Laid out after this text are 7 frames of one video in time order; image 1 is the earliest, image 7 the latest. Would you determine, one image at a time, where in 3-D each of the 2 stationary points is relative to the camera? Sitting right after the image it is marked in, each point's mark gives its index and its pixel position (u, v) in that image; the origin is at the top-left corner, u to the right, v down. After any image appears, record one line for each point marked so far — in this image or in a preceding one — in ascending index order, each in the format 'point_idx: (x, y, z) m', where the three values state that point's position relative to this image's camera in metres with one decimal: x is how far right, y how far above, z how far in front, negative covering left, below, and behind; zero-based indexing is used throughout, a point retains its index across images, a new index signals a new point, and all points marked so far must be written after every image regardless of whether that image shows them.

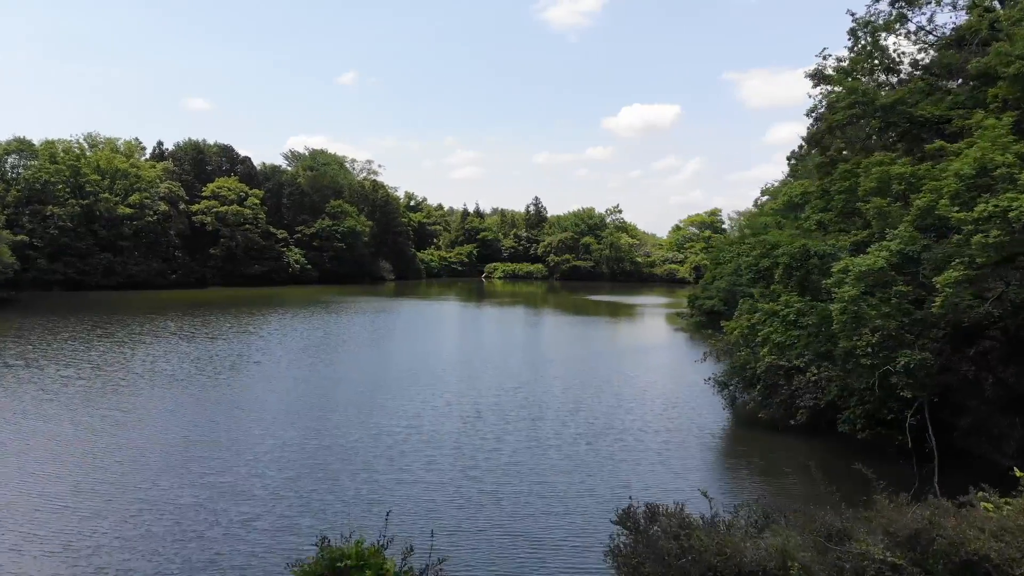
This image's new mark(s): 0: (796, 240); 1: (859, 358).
0: (+4.1, +0.7, +11.3) m
1: (+4.4, -0.9, +9.9) m
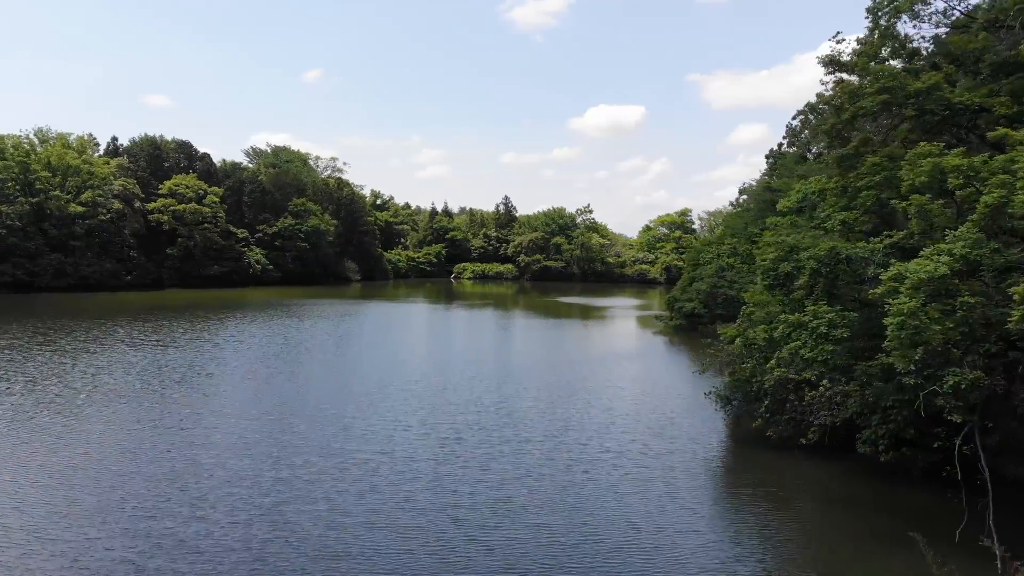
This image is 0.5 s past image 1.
0: (+3.9, +0.6, +10.0) m
1: (+4.3, -1.0, +8.6) m
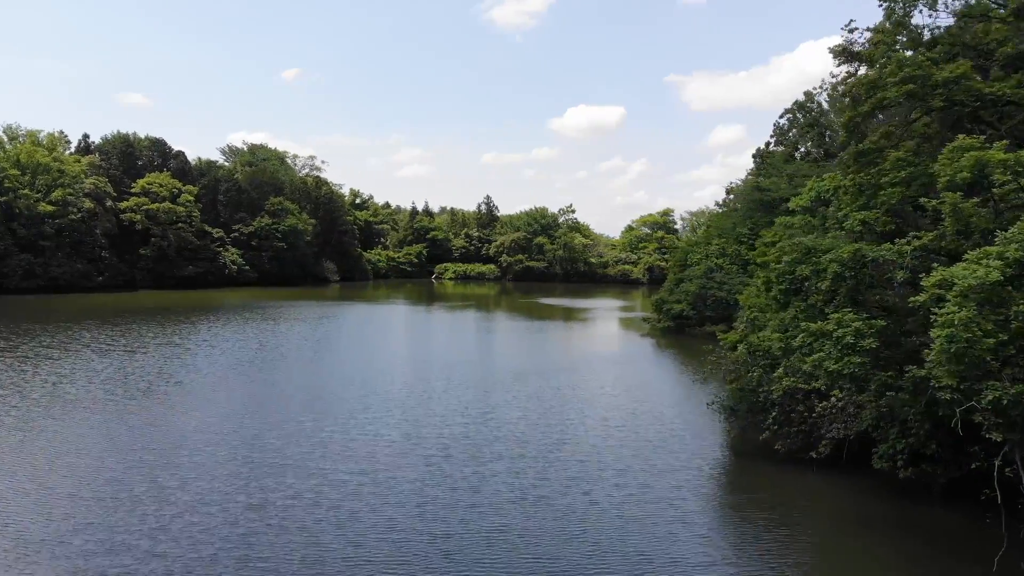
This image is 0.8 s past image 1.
0: (+3.9, +0.5, +9.3) m
1: (+4.2, -1.0, +7.9) m
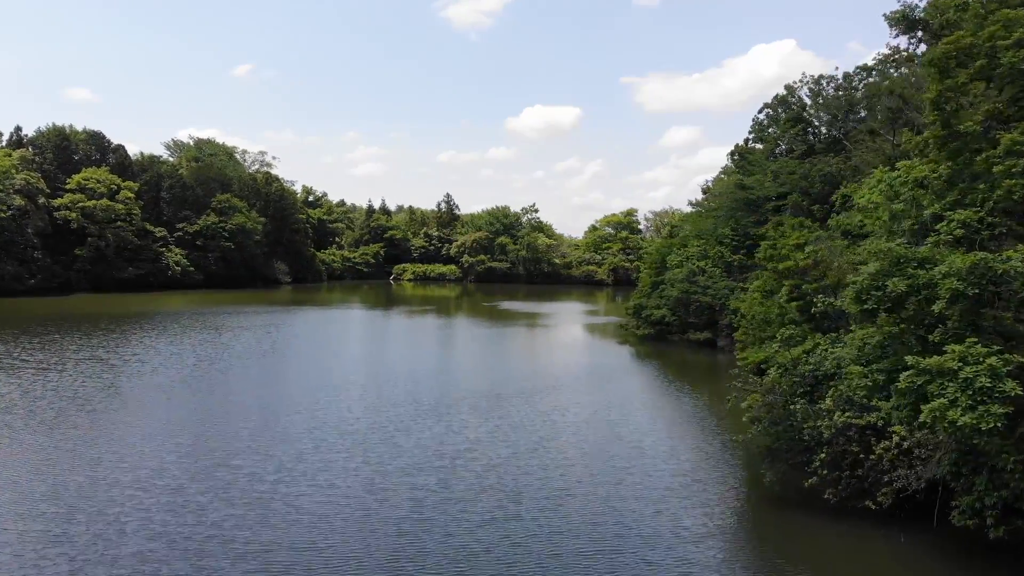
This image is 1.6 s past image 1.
0: (+3.9, +0.4, +7.2) m
1: (+4.3, -1.2, +5.8) m
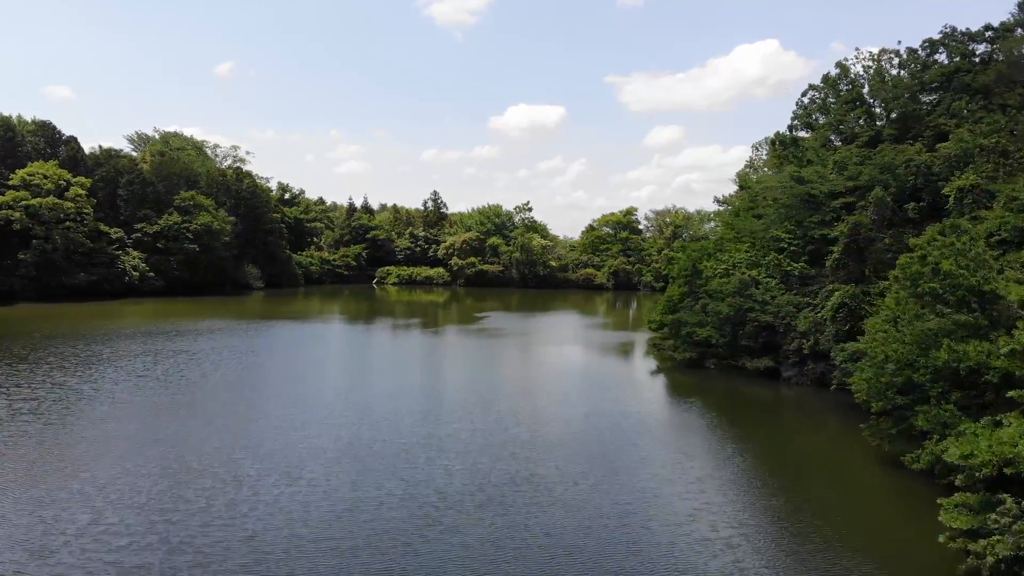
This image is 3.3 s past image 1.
0: (+4.6, -0.1, +2.2) m
1: (+5.1, -1.7, +0.8) m
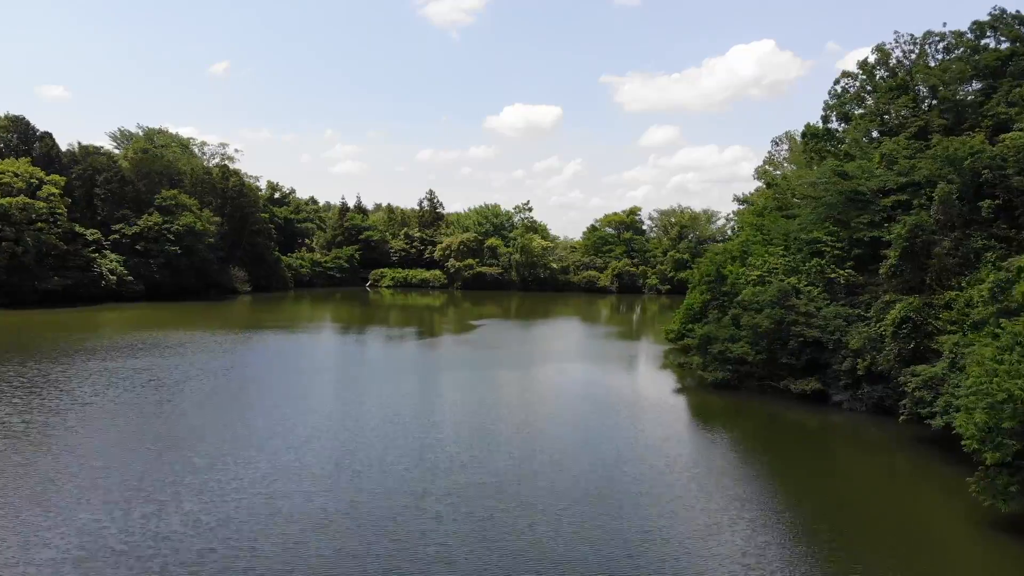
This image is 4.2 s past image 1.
0: (+4.9, -0.4, -0.5) m
1: (+5.4, -1.9, -1.8) m
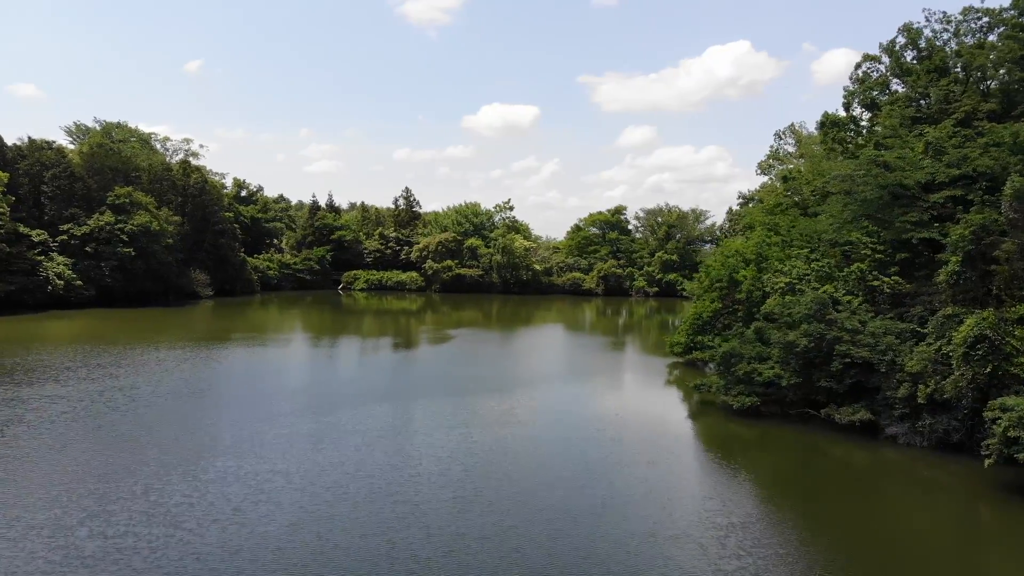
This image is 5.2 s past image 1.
0: (+5.3, -0.6, -3.3) m
1: (+5.8, -2.1, -4.7) m
